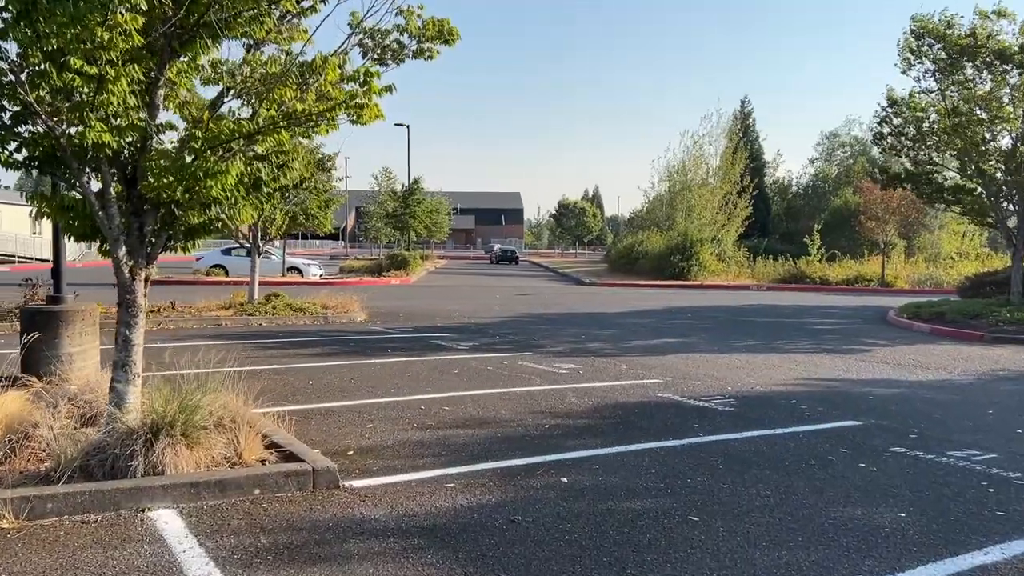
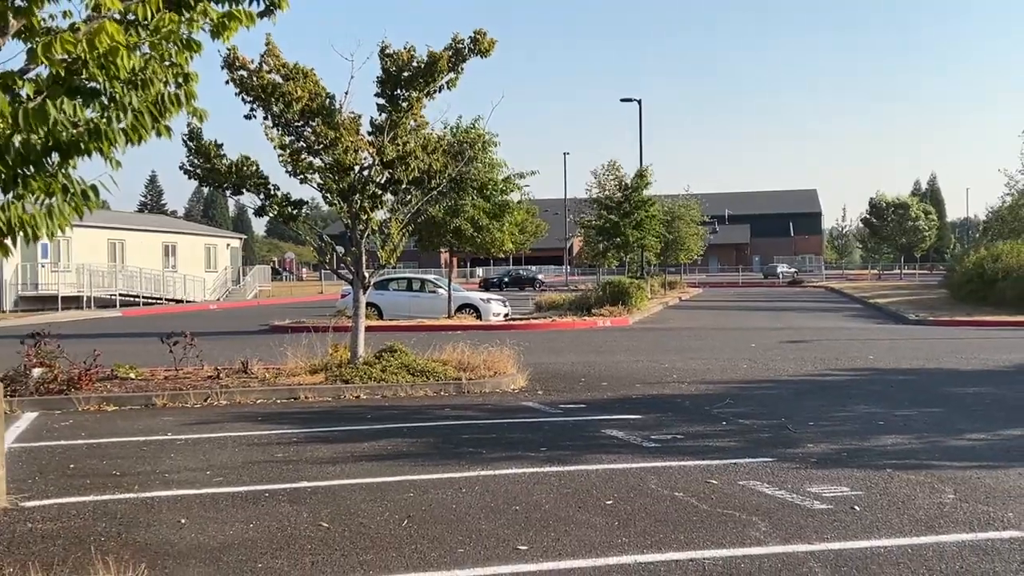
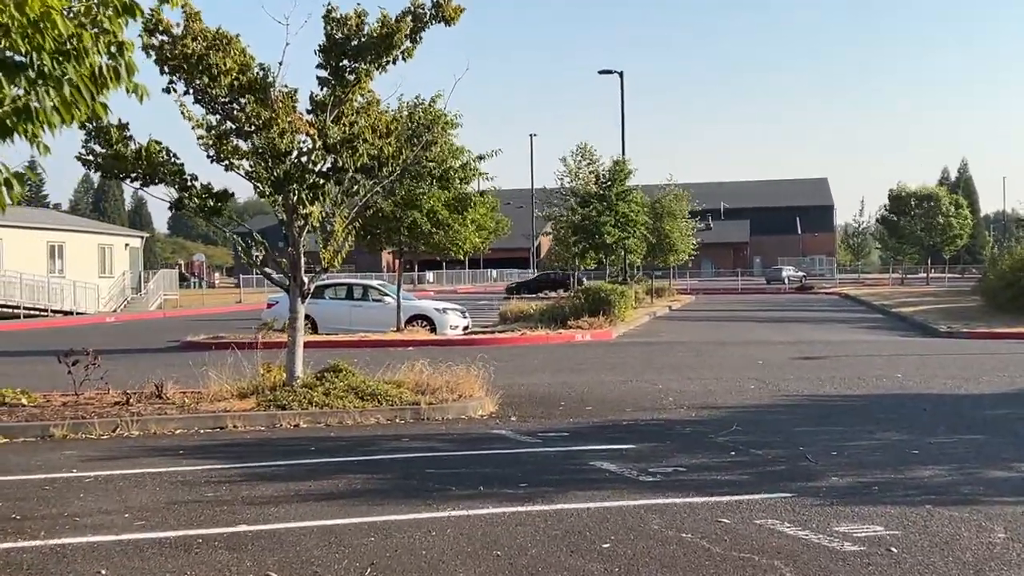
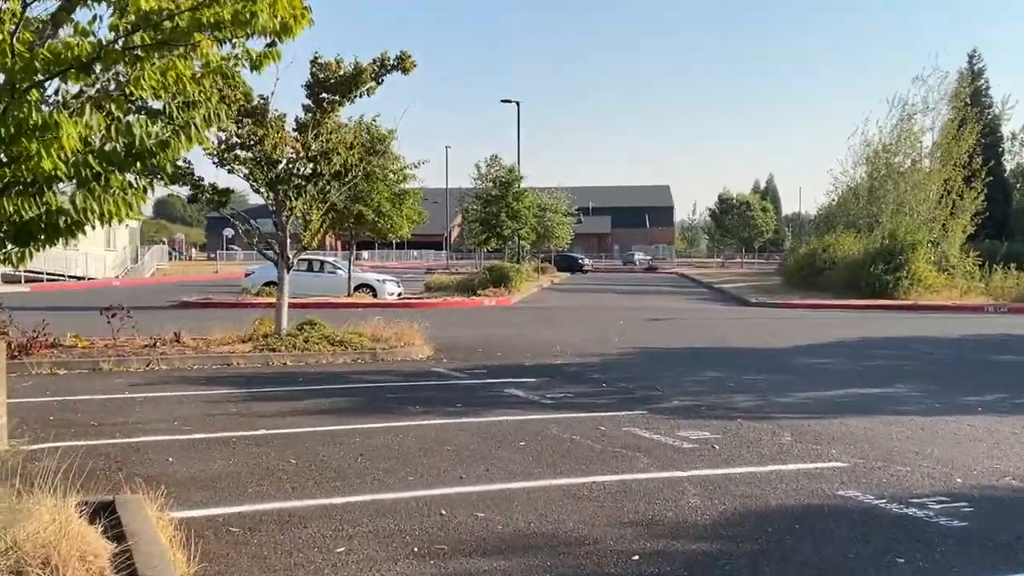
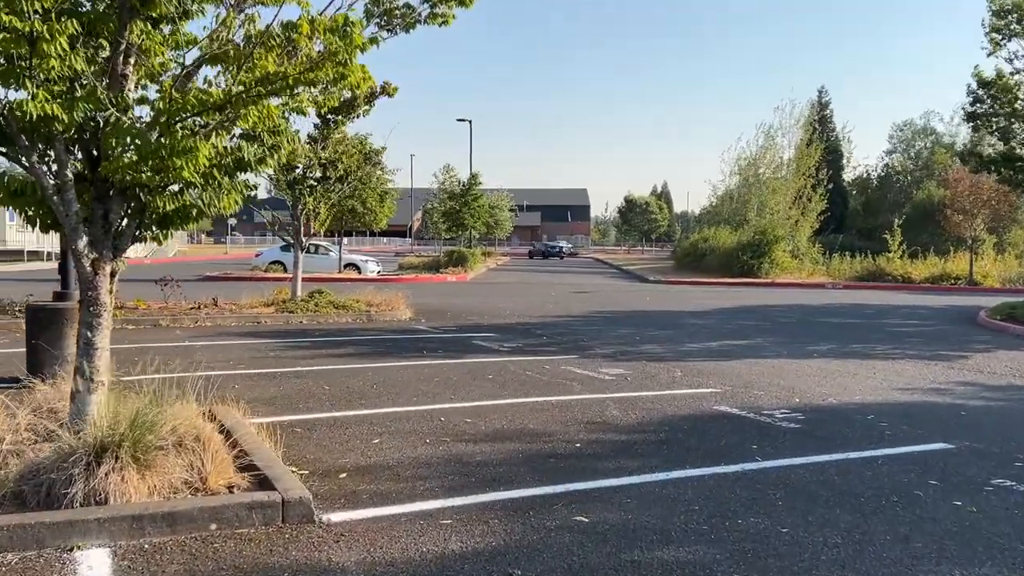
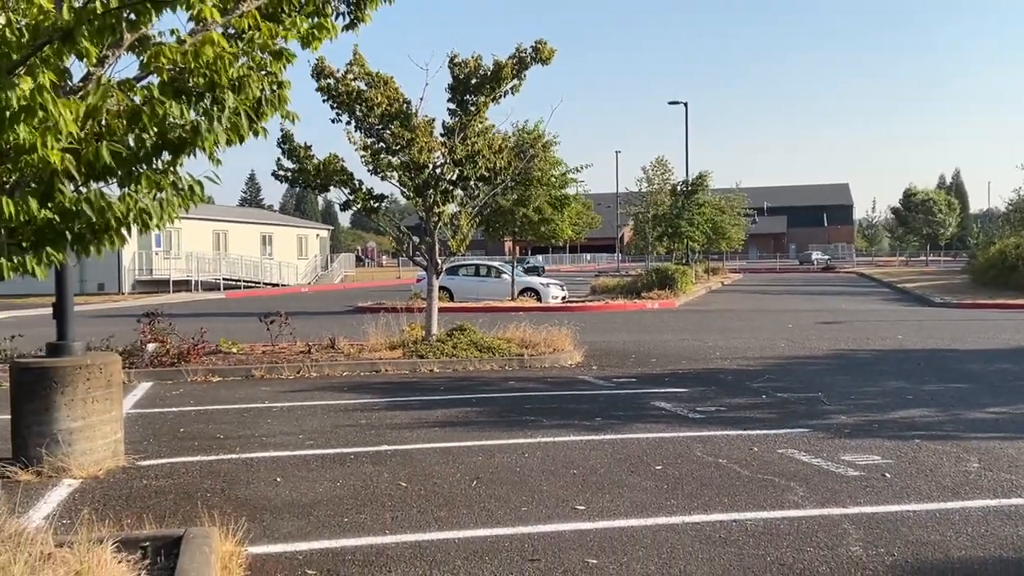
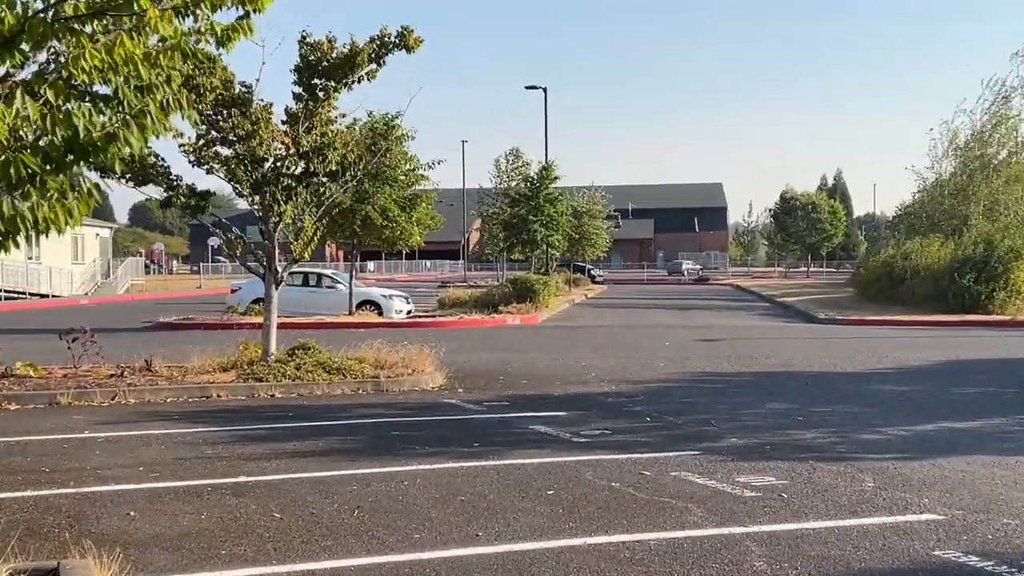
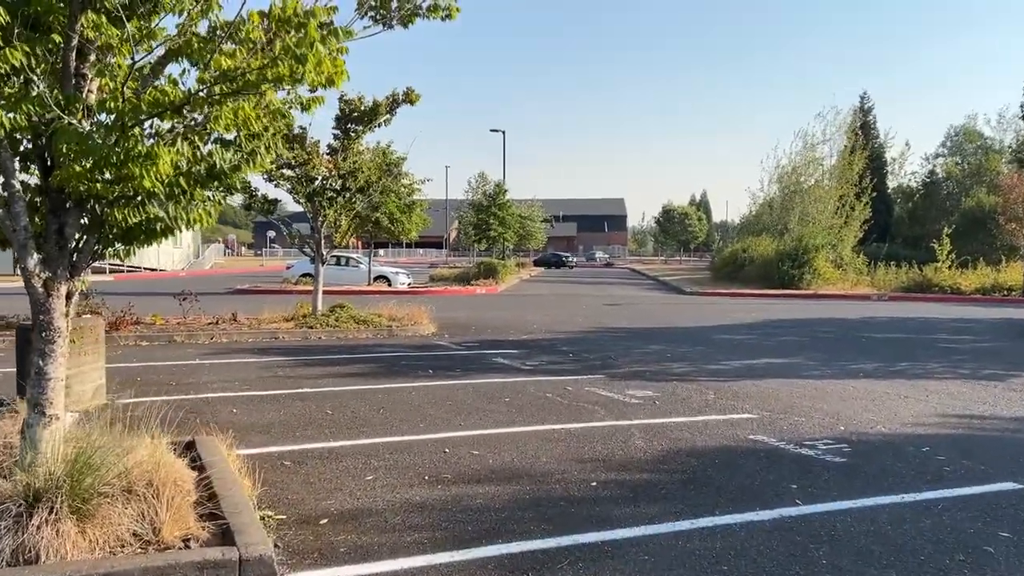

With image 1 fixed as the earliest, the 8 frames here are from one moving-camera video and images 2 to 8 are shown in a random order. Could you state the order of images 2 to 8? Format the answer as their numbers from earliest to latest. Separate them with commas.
5, 8, 4, 7, 3, 2, 6
